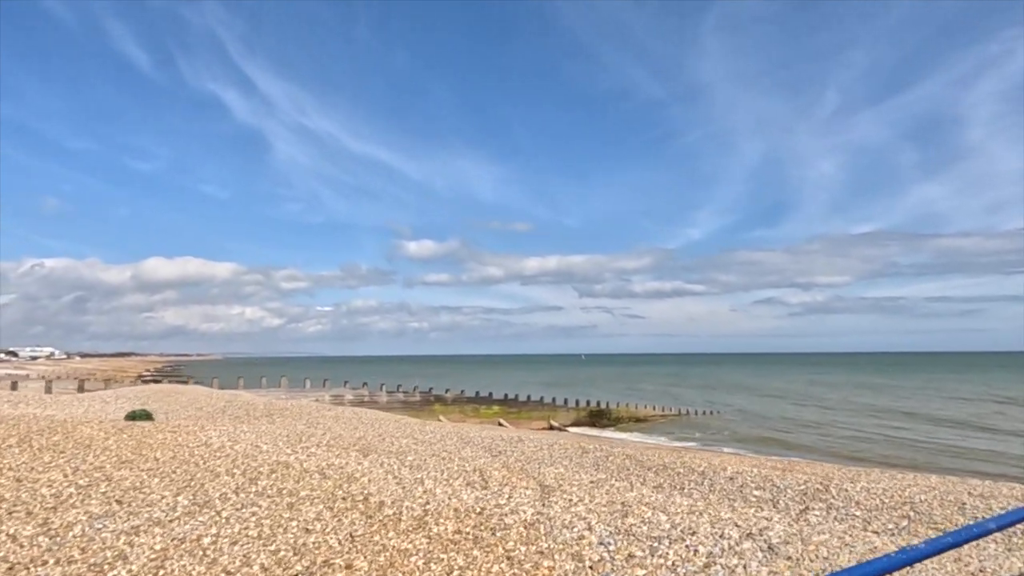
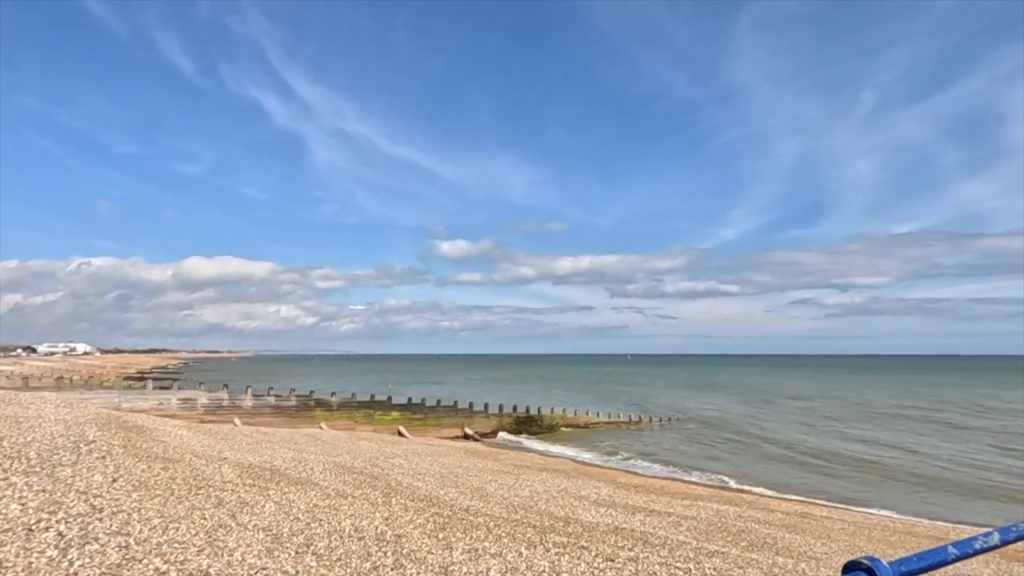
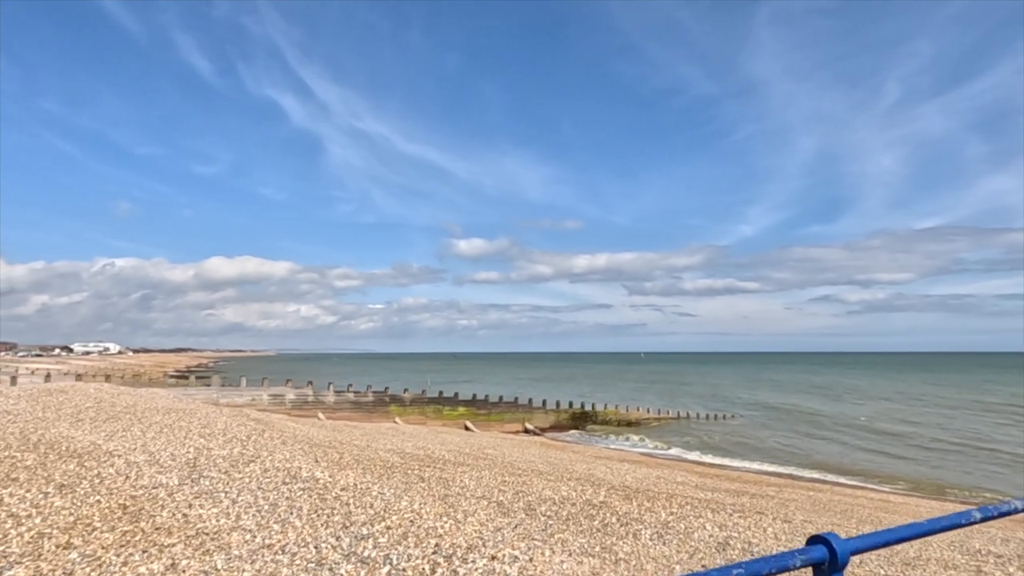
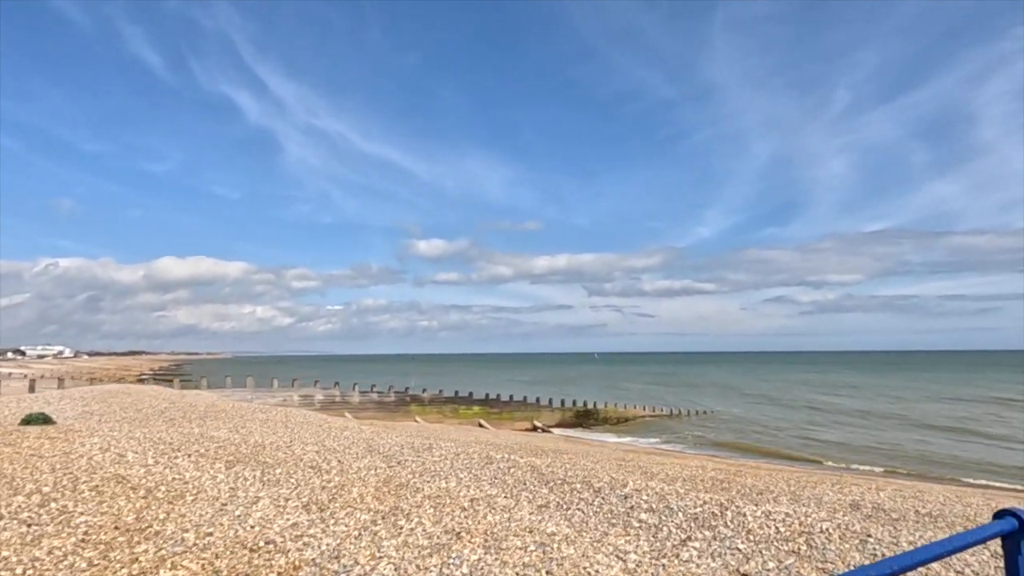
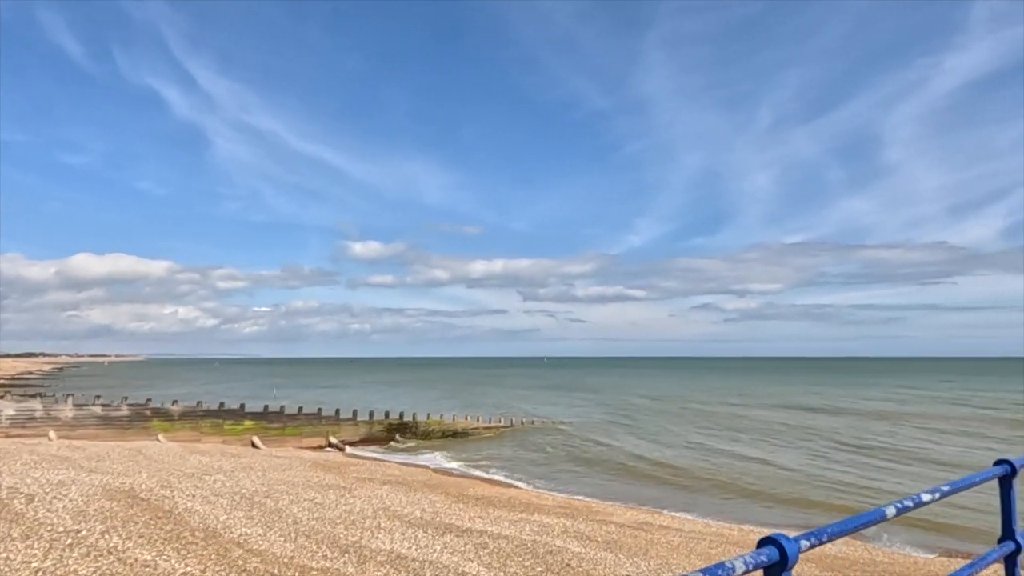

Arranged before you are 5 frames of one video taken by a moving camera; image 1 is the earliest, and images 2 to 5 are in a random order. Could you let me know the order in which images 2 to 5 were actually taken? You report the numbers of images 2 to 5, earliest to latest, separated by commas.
4, 3, 2, 5
